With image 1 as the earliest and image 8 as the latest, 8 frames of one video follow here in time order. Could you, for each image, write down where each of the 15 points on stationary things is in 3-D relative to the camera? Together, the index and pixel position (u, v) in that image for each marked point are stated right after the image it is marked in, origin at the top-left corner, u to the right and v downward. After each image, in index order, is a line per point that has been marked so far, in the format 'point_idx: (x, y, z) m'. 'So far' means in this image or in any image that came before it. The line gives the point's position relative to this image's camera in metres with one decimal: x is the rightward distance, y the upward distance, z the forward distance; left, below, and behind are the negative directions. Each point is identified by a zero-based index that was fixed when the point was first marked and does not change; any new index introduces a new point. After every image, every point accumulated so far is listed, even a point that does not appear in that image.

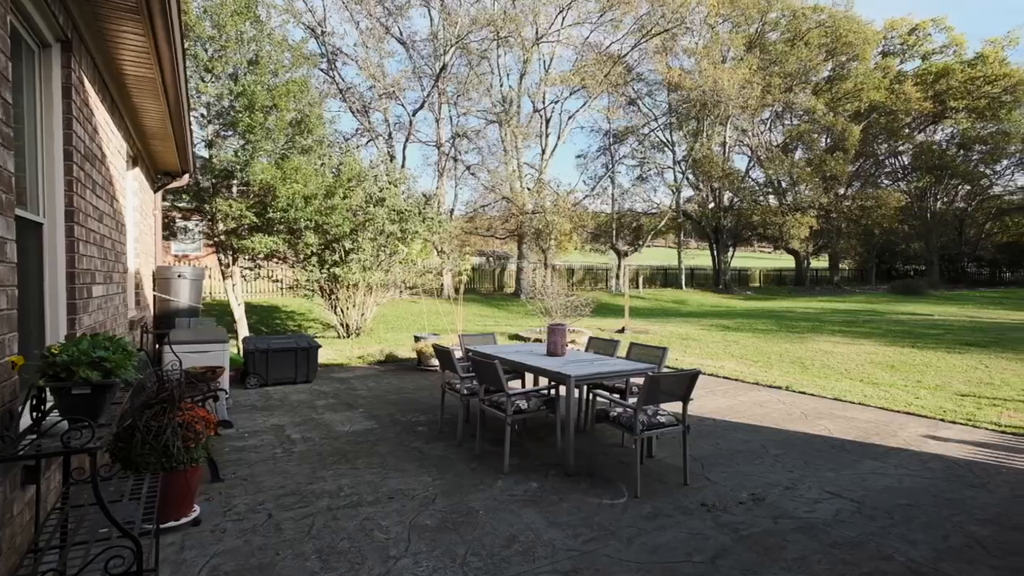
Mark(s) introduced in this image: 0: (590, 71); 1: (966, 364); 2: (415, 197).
0: (+2.8, +8.2, +19.7) m
1: (+8.1, -1.4, +9.3) m
2: (-2.1, +2.0, +11.5) m
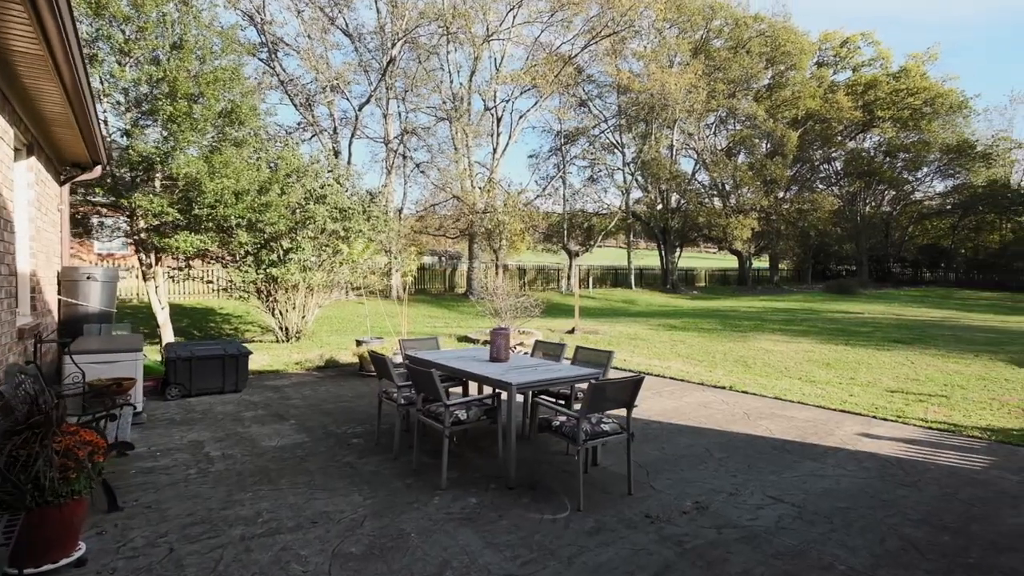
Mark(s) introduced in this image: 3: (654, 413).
0: (+1.0, +8.2, +19.6) m
1: (+7.2, -1.4, +9.8) m
2: (-3.2, +2.0, +11.0) m
3: (+1.6, -1.4, +5.8) m
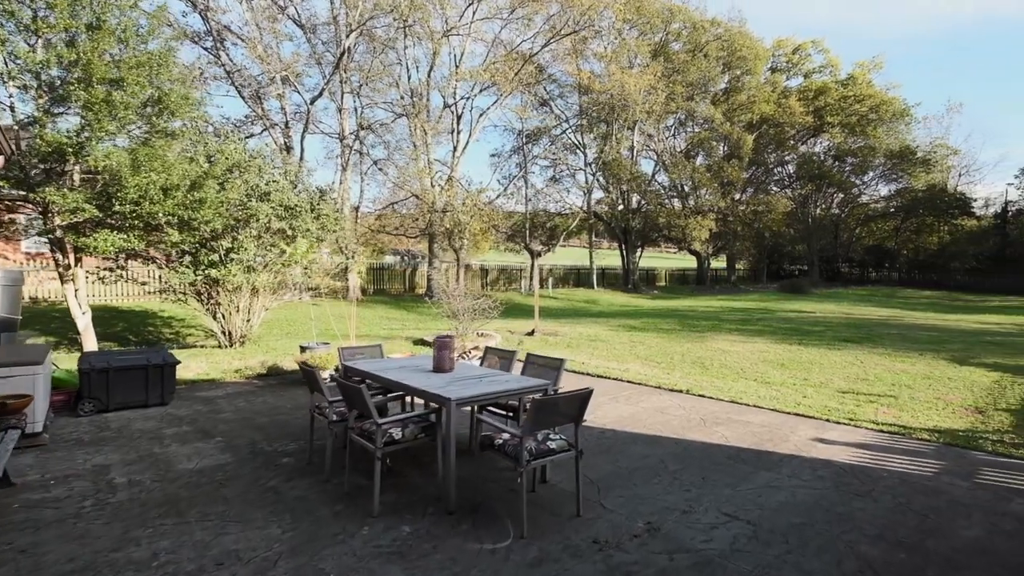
0: (-0.5, +8.2, +19.3) m
1: (+6.4, -1.4, +9.9) m
2: (-4.1, +1.9, +10.5) m
3: (+1.0, -1.4, +5.6) m
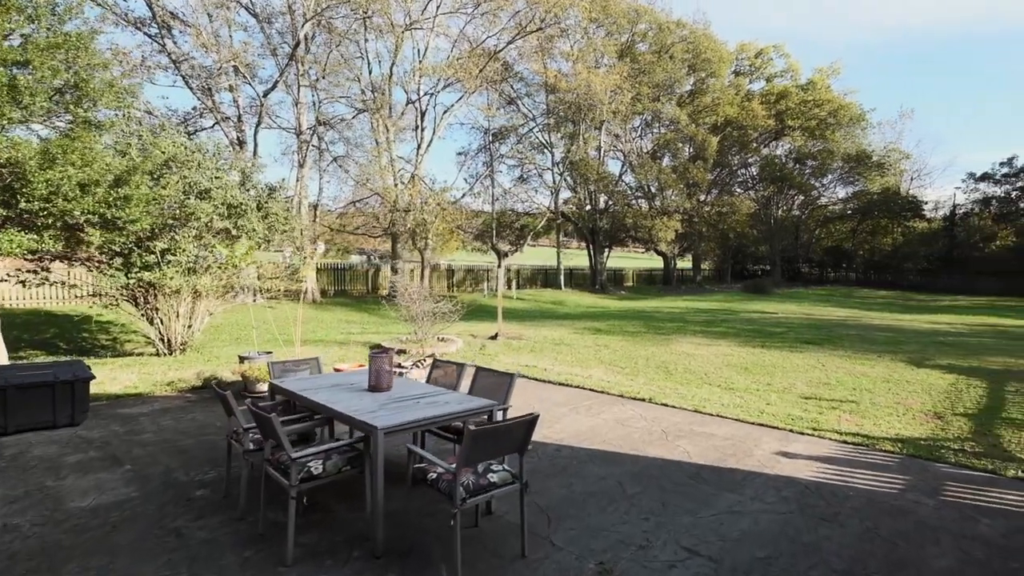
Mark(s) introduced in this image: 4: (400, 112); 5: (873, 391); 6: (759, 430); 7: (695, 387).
0: (-1.8, +8.1, +18.9) m
1: (+5.6, -1.4, +9.9) m
2: (-4.9, +1.9, +9.9) m
3: (+0.5, -1.5, +5.3) m
4: (-4.2, +6.6, +19.5) m
5: (+5.4, -1.6, +7.8) m
6: (+2.6, -1.5, +5.5) m
7: (+2.8, -1.5, +7.8) m
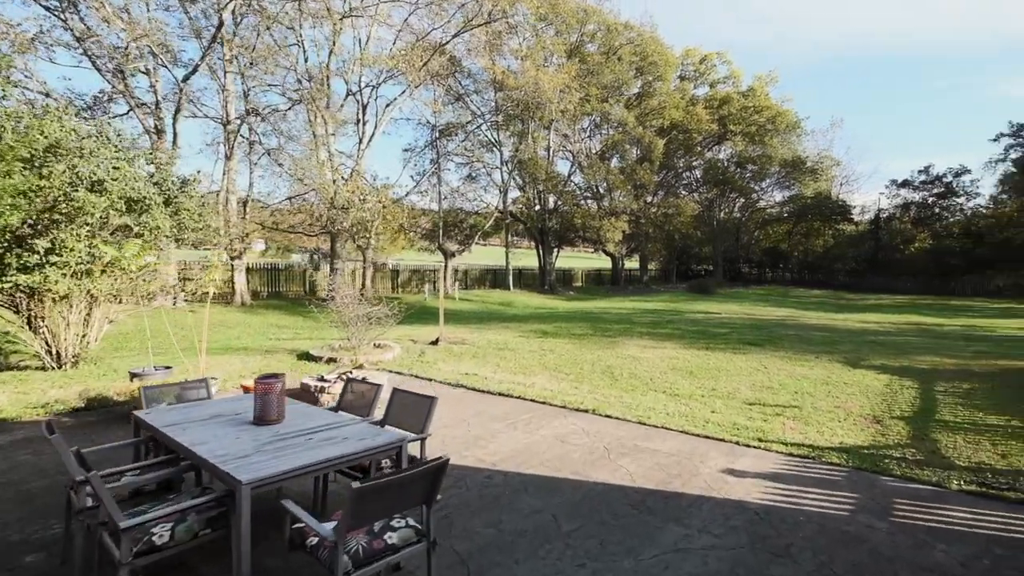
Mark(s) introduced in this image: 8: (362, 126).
0: (-3.7, +8.1, +18.1) m
1: (+4.5, -1.5, +9.9) m
2: (-5.9, +1.8, +8.9) m
3: (-0.1, -1.5, +4.8) m
4: (-6.1, +6.5, +18.5) m
5: (+4.5, -1.6, +7.8) m
6: (+1.9, -1.6, +5.2) m
7: (+1.9, -1.5, +7.6) m
8: (-5.6, +6.0, +19.2) m
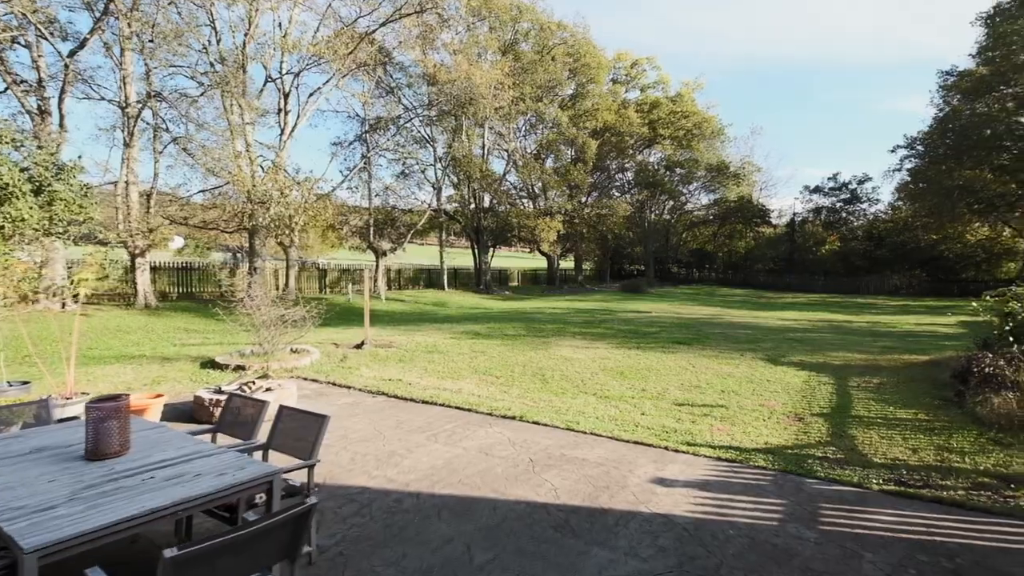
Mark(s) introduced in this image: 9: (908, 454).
0: (-6.0, +8.1, +17.2) m
1: (+3.2, -1.5, +9.9) m
2: (-7.1, +1.8, +7.7) m
3: (-0.8, -1.6, +4.3) m
4: (-8.4, +6.5, +17.2) m
5: (+3.4, -1.6, +7.8) m
6: (+1.2, -1.6, +5.0) m
7: (+0.8, -1.5, +7.3) m
8: (-7.9, +6.0, +18.0) m
9: (+4.1, -1.7, +5.4) m
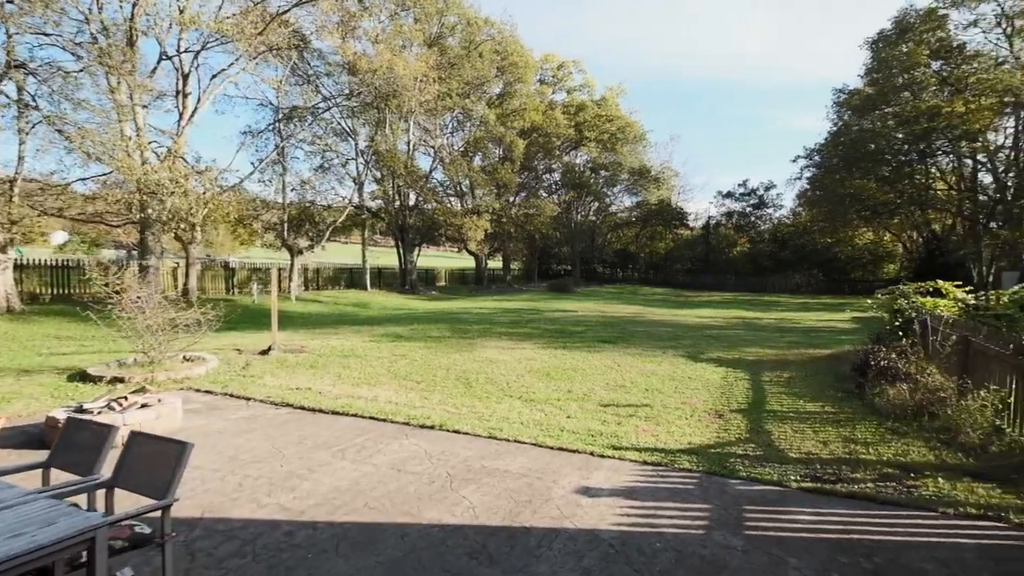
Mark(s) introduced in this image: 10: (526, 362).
0: (-8.3, +8.1, +15.8) m
1: (+1.7, -1.5, +9.9) m
2: (-8.1, +1.8, +6.3) m
3: (-1.4, -1.5, +3.8) m
4: (-10.8, +6.5, +15.6) m
5: (+2.3, -1.6, +7.9) m
6: (+0.4, -1.5, +4.7) m
7: (-0.2, -1.5, +7.0) m
8: (-10.4, +5.9, +16.4) m
9: (+3.3, -1.7, +5.5) m
10: (+0.3, -1.4, +9.9) m
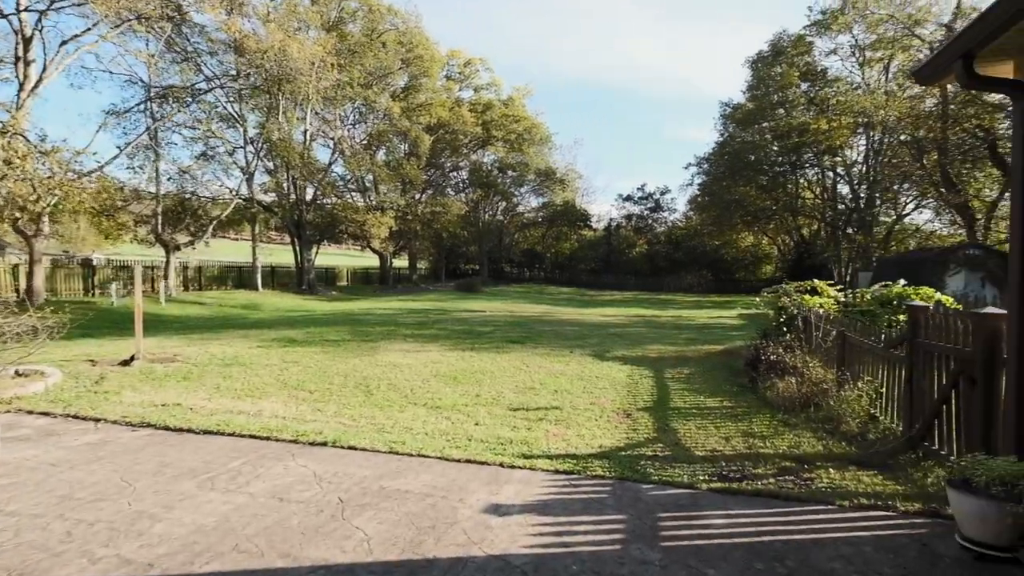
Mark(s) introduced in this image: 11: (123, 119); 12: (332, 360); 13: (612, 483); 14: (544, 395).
0: (-11.0, +8.0, +13.7) m
1: (0.0, -1.4, +9.7) m
2: (-9.1, +1.7, +4.4) m
3: (-2.1, -1.5, +3.1) m
4: (-13.3, +6.5, +13.0) m
5: (+0.9, -1.6, +7.8) m
6: (-0.4, -1.5, +4.4) m
7: (-1.4, -1.5, +6.5) m
8: (-13.1, +5.9, +13.9) m
9: (+2.3, -1.7, +5.6) m
10: (-1.4, -1.4, +9.4) m
11: (-13.6, +5.9, +18.1) m
12: (-3.3, -1.3, +9.6) m
13: (+0.8, -1.6, +4.3) m
14: (+0.5, -1.6, +7.6) m
